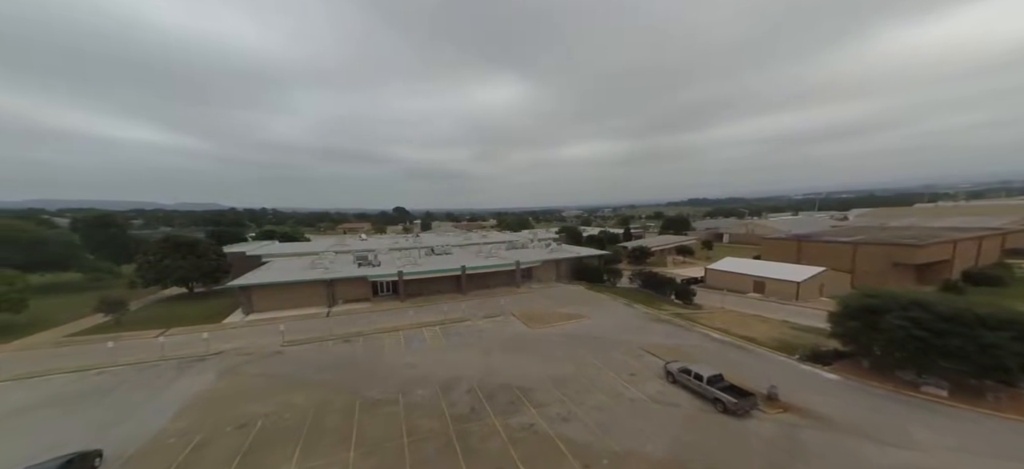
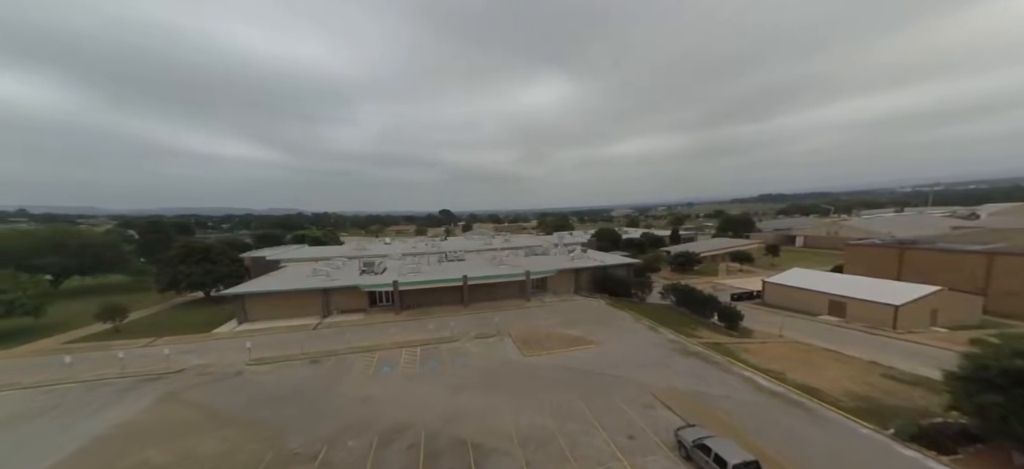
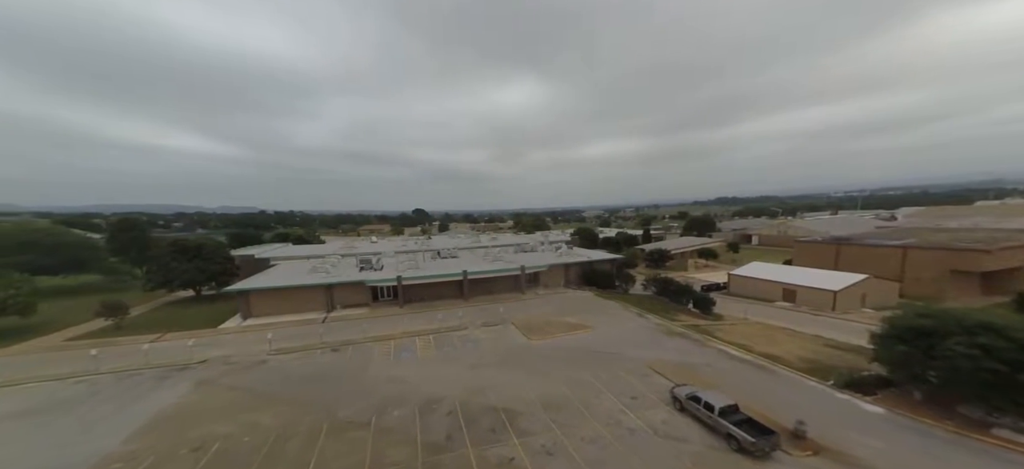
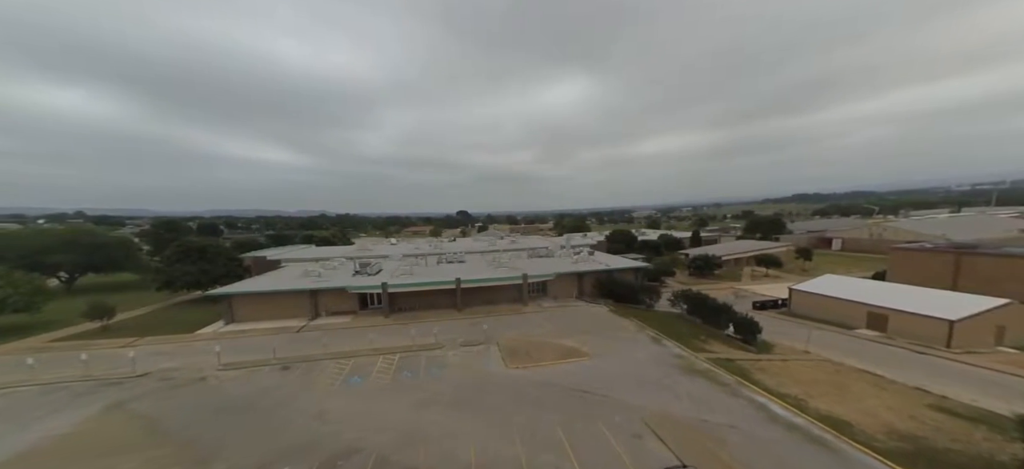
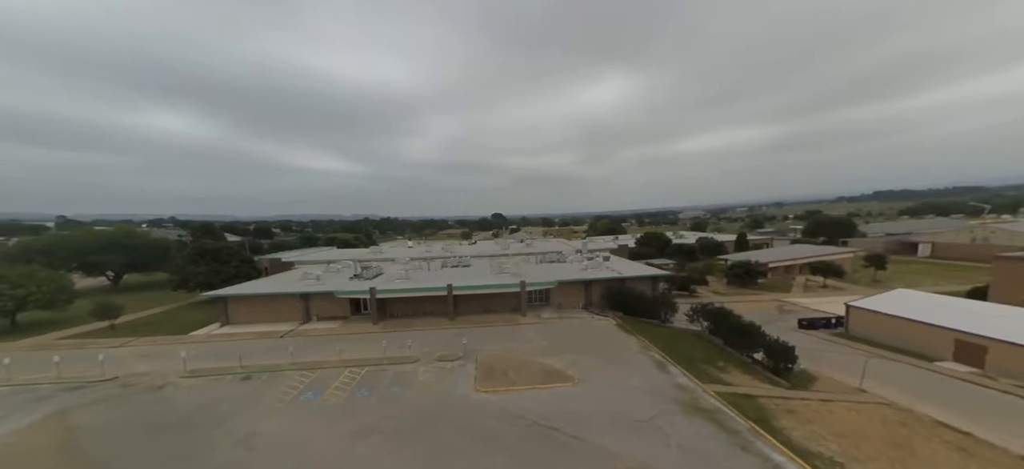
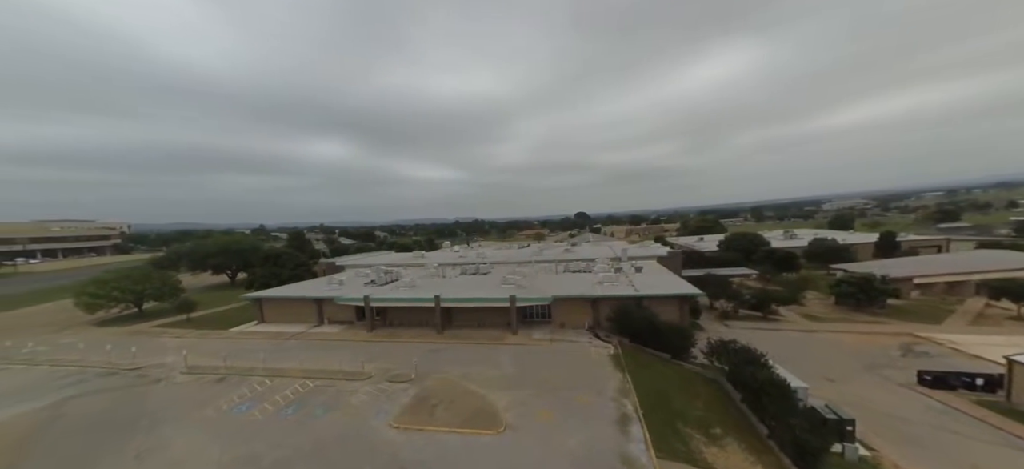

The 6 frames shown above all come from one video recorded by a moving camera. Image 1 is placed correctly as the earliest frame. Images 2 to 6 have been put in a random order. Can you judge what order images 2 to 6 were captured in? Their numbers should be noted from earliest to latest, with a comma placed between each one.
3, 2, 4, 5, 6
